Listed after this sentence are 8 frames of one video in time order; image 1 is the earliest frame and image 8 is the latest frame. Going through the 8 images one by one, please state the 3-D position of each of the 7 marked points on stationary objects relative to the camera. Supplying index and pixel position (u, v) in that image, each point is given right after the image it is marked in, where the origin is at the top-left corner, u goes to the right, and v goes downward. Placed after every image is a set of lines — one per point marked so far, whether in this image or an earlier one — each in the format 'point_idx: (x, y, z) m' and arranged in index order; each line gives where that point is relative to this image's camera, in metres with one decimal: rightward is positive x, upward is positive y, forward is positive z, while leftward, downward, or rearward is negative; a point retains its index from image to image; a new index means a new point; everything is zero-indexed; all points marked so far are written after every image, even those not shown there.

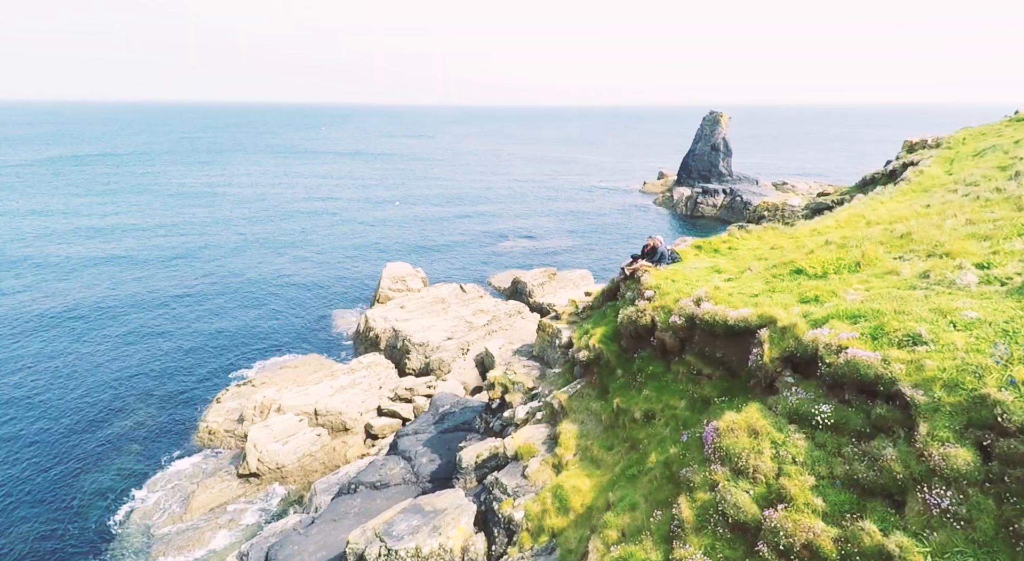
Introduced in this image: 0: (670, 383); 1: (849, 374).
0: (+4.3, -2.8, +18.8) m
1: (+6.3, -1.8, +13.0) m
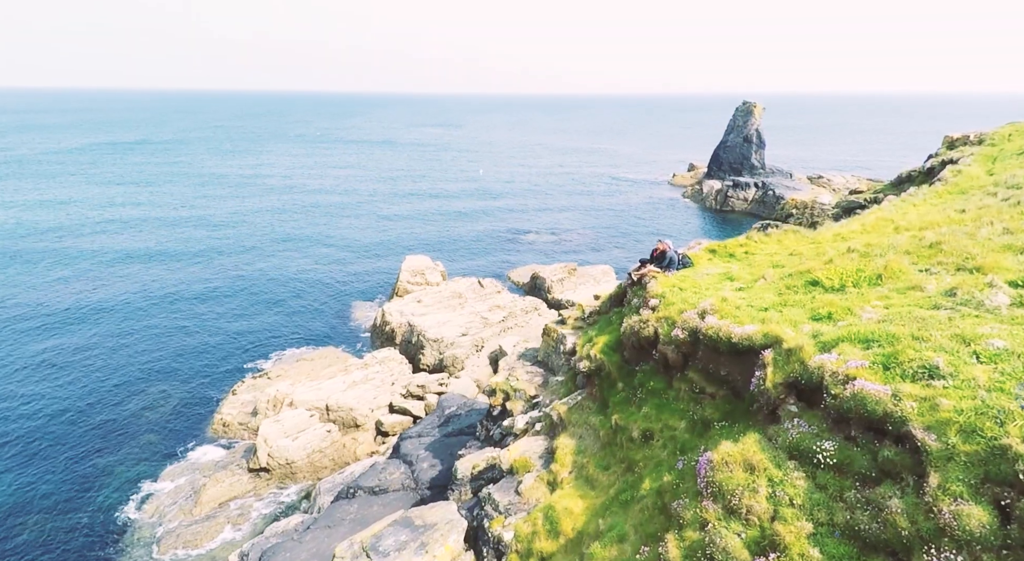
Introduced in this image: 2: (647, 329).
0: (+4.1, -3.1, +17.7) m
1: (+5.8, -2.2, +11.7) m
2: (+3.8, -1.3, +19.1) m
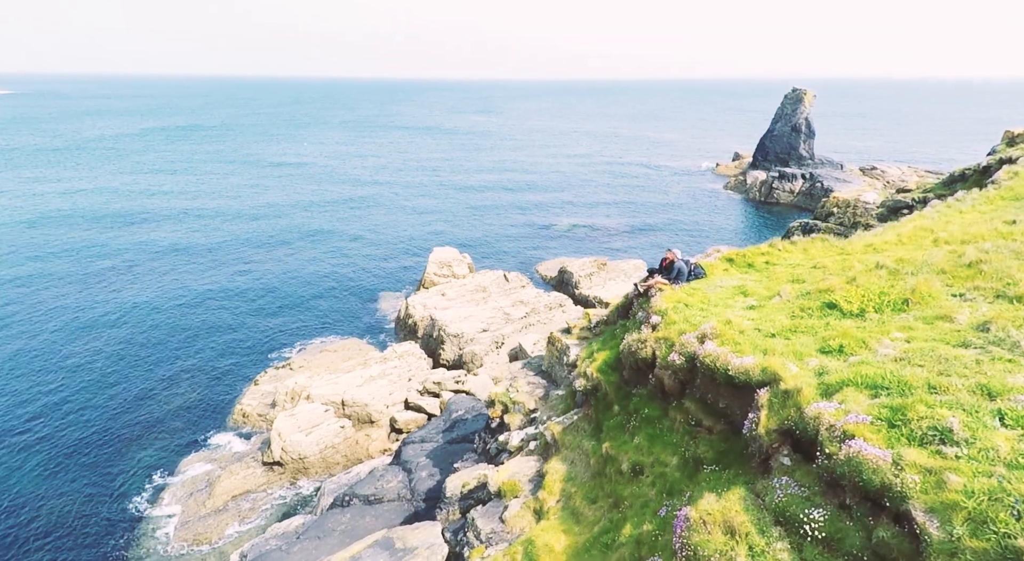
0: (+3.6, -3.6, +16.2) m
1: (+5.0, -2.8, +10.1) m
2: (+3.4, -1.8, +17.6) m
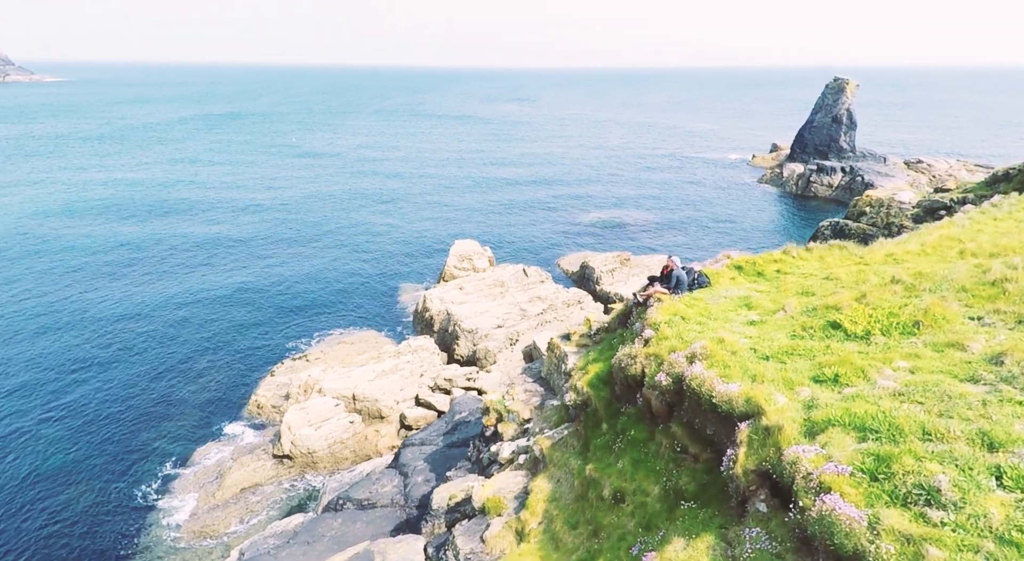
0: (+3.0, -3.9, +15.2) m
1: (+4.1, -3.3, +9.1) m
2: (+3.0, -2.1, +16.6) m
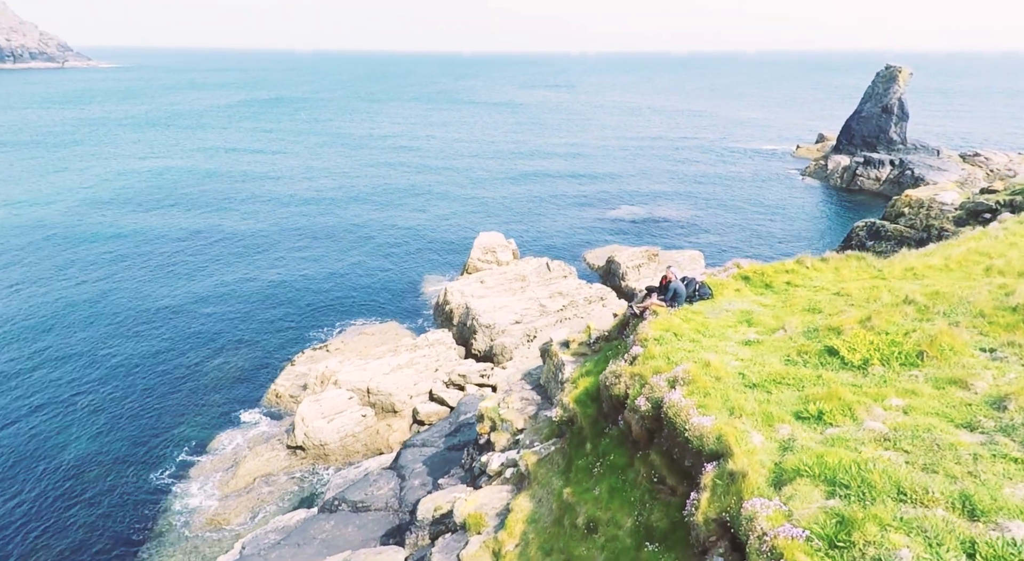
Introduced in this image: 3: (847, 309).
0: (+2.4, -4.3, +14.4) m
1: (+3.1, -3.8, +8.2) m
2: (+2.4, -2.4, +15.7) m
3: (+8.3, -0.7, +17.2) m
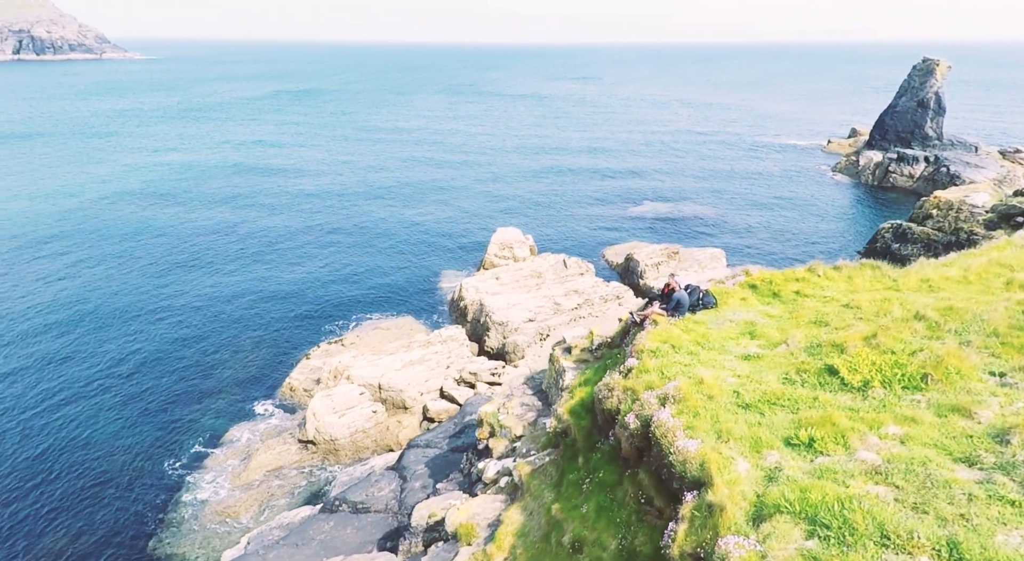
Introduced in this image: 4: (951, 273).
0: (+2.1, -4.5, +13.9) m
1: (+2.5, -4.2, +7.7) m
2: (+2.2, -2.6, +15.2) m
3: (+8.2, -1.0, +16.4) m
4: (+11.9, +0.2, +18.7) m
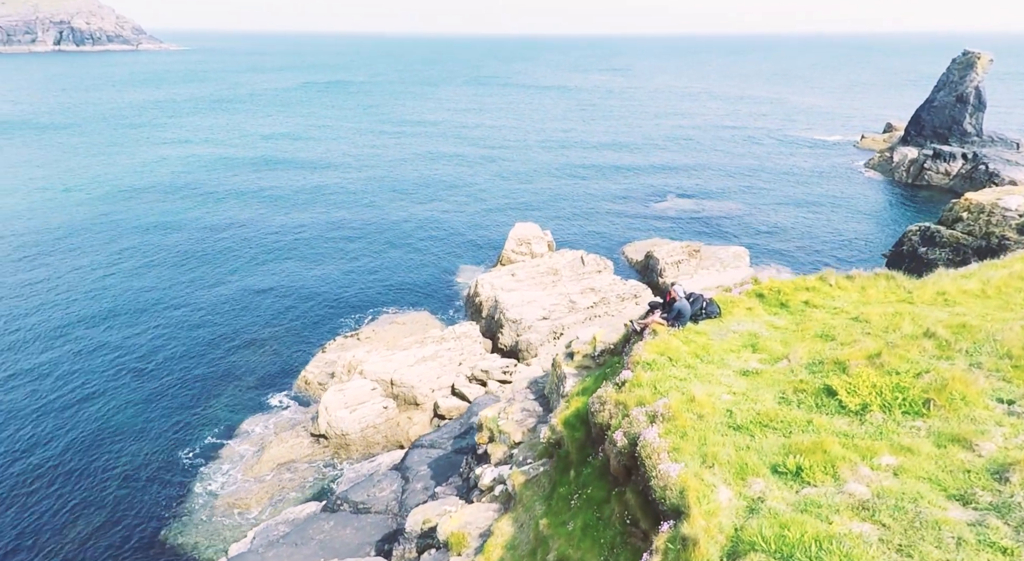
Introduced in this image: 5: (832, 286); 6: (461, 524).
0: (+1.7, -4.7, +13.6) m
1: (+2.0, -4.5, +7.3) m
2: (+1.9, -2.9, +14.8) m
3: (+8.0, -1.3, +15.8) m
4: (+11.8, -0.1, +17.9) m
5: (+9.1, -0.2, +19.7) m
6: (-1.3, -6.2, +17.8) m
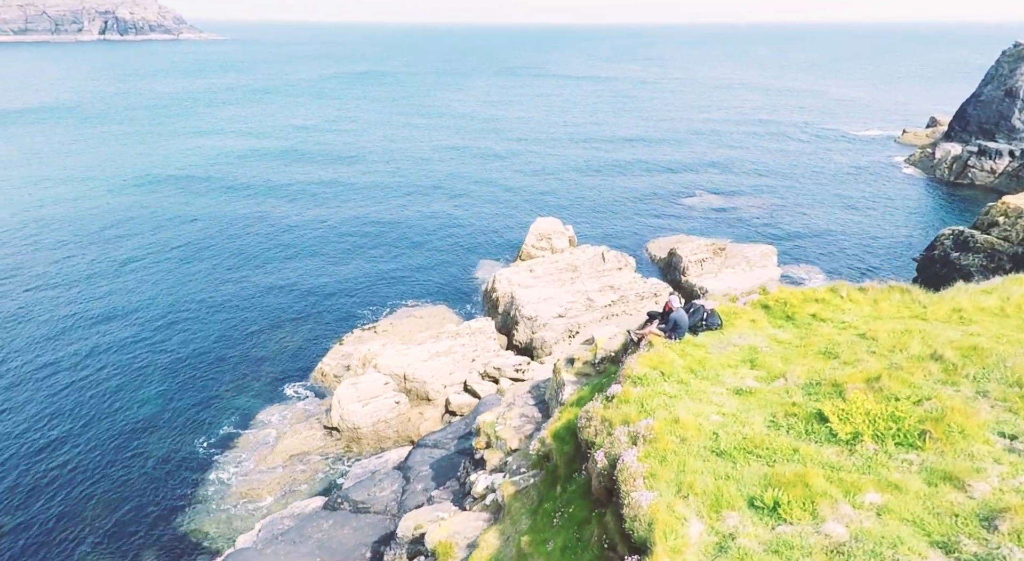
0: (+1.3, -5.0, +13.2) m
1: (+1.2, -4.8, +6.9) m
2: (+1.6, -3.1, +14.4) m
3: (+7.7, -1.7, +15.0) m
4: (+11.6, -0.5, +16.9) m
5: (+9.0, -0.5, +18.9) m
6: (-1.6, -6.4, +17.5) m
